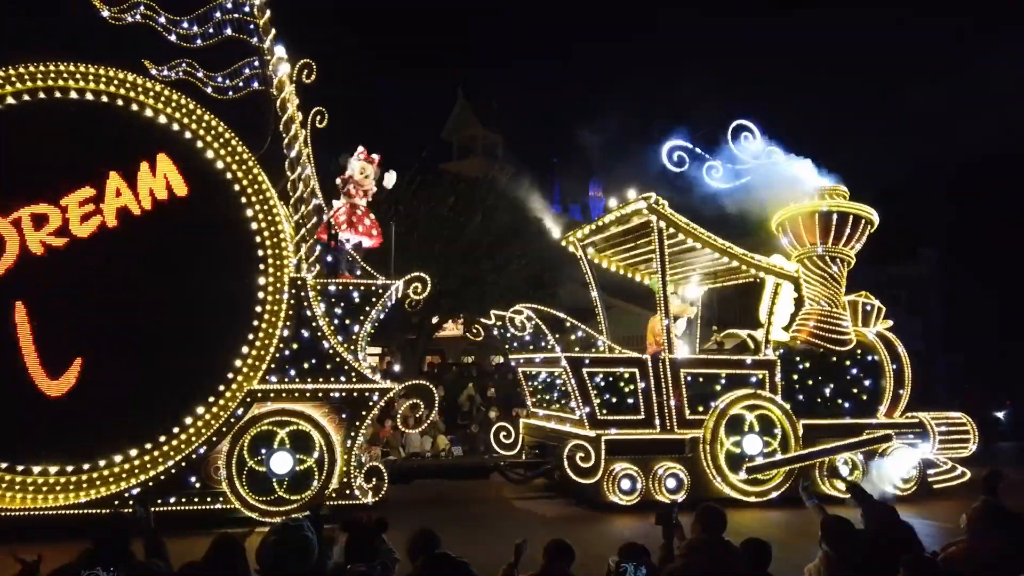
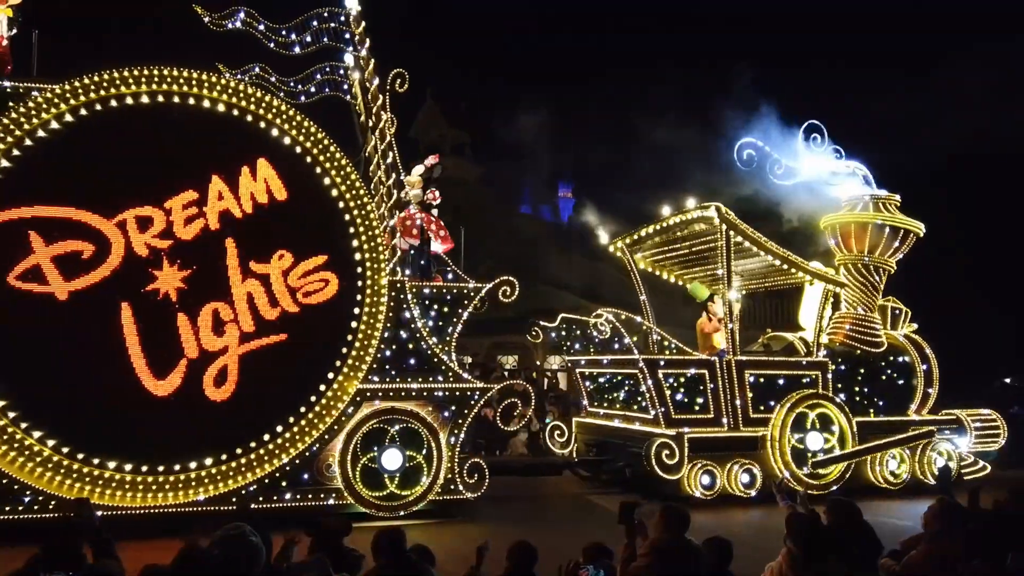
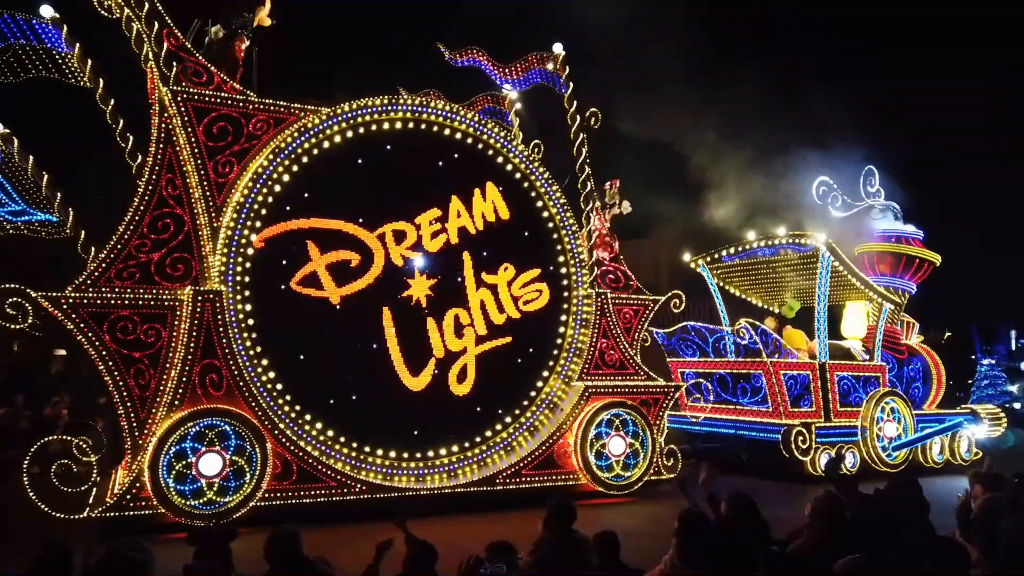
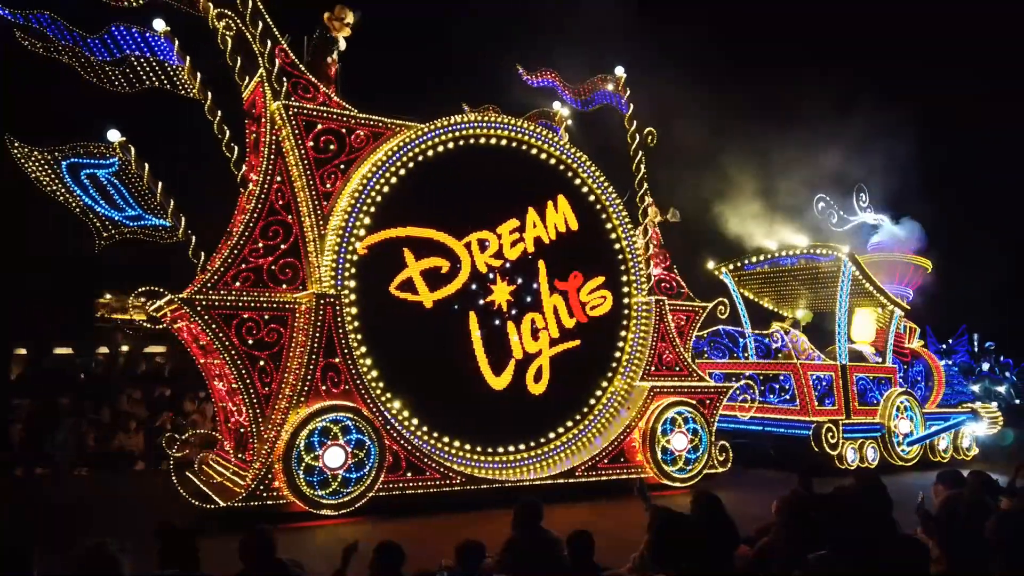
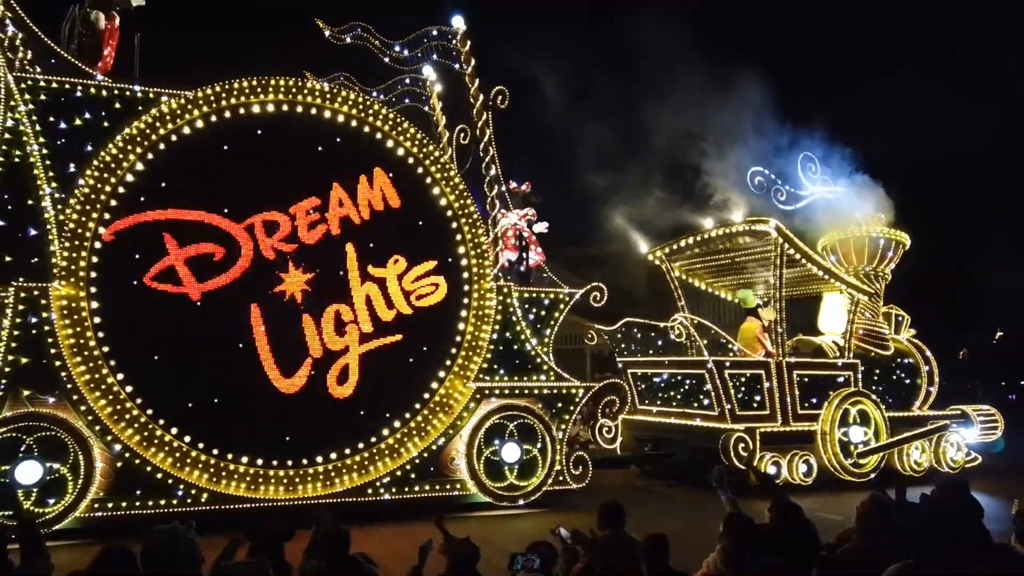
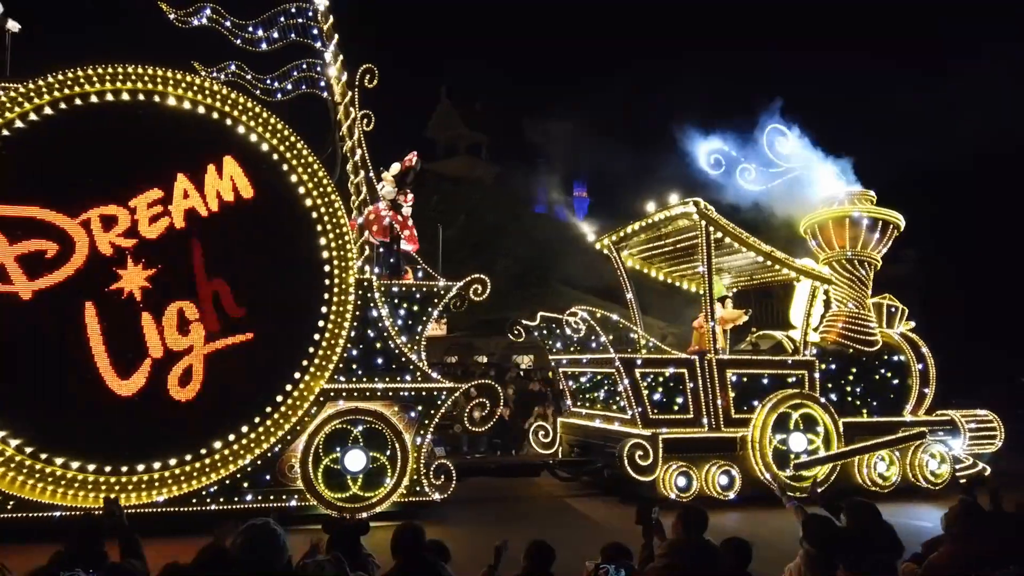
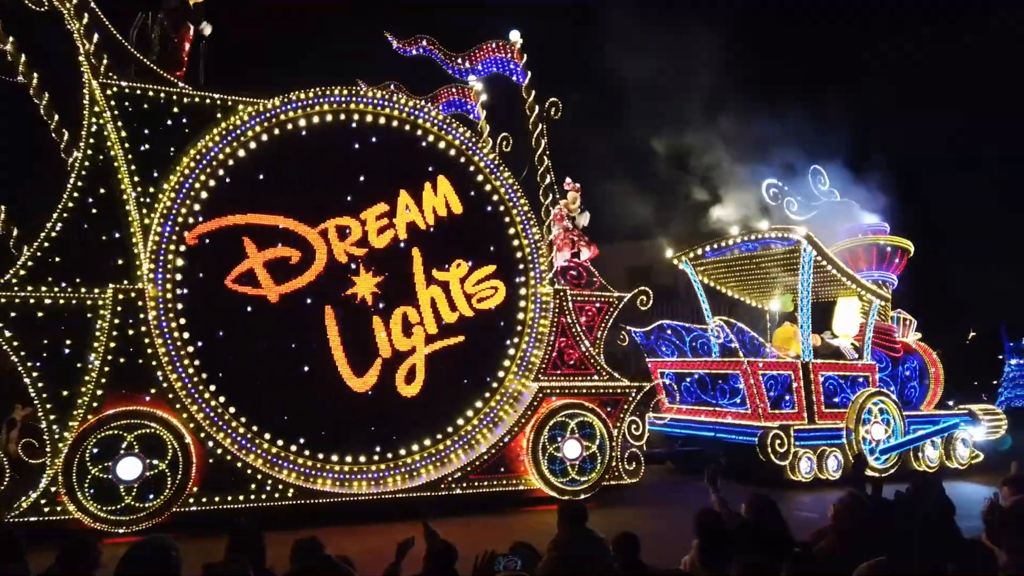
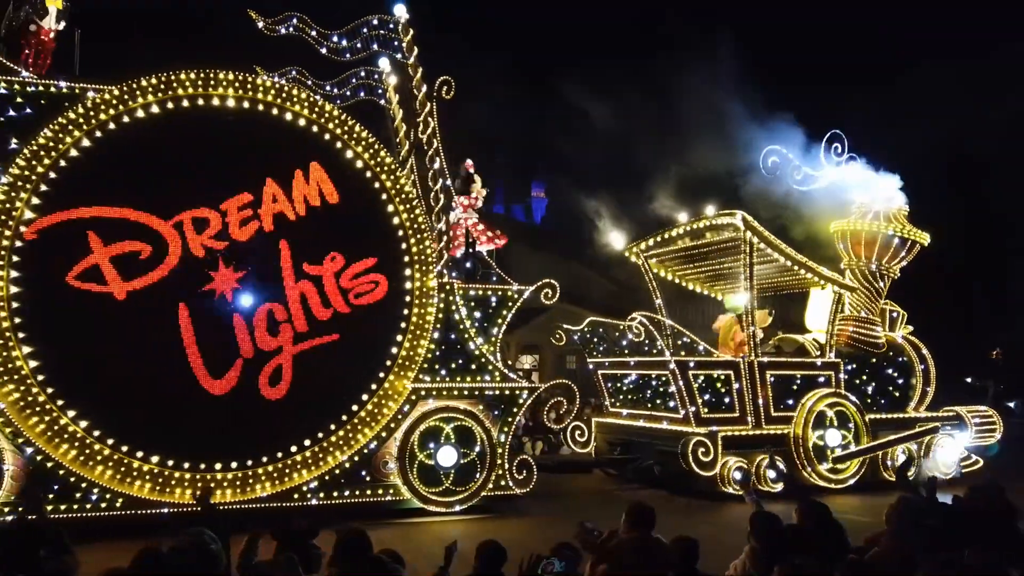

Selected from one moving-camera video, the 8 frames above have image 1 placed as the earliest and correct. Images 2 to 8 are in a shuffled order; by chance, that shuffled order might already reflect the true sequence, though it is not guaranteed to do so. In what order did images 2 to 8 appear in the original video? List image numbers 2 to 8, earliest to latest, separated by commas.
6, 2, 8, 5, 7, 3, 4
